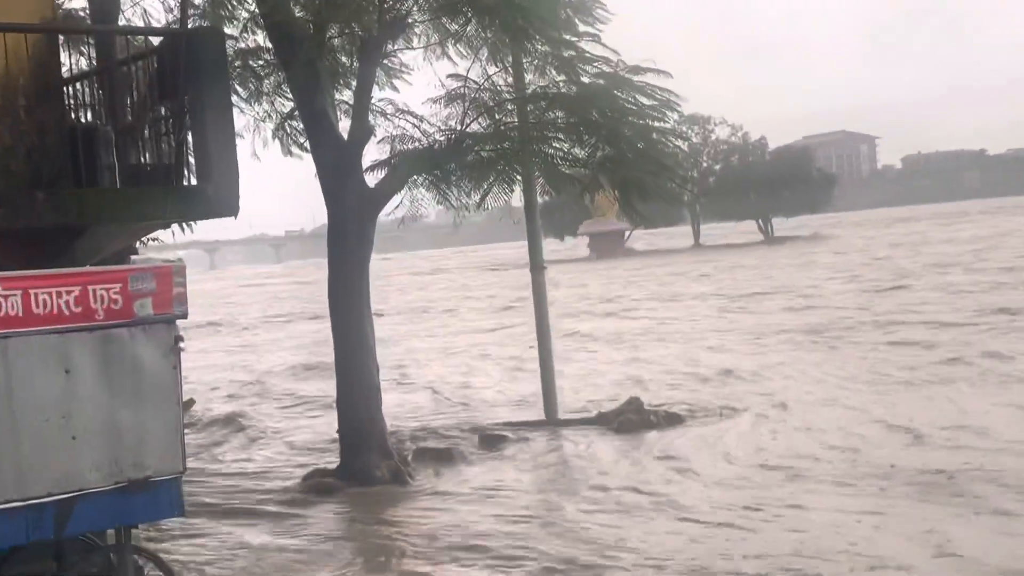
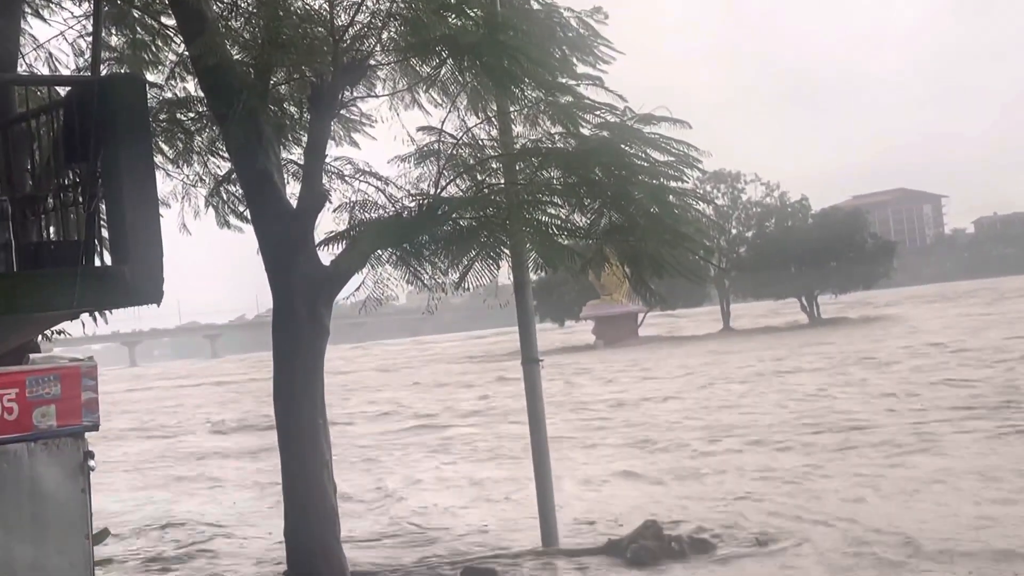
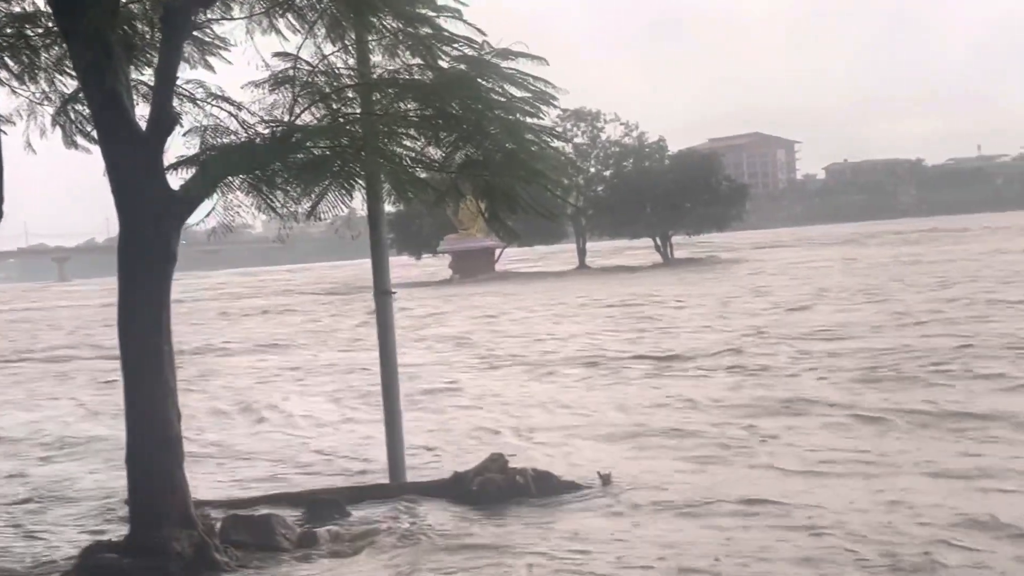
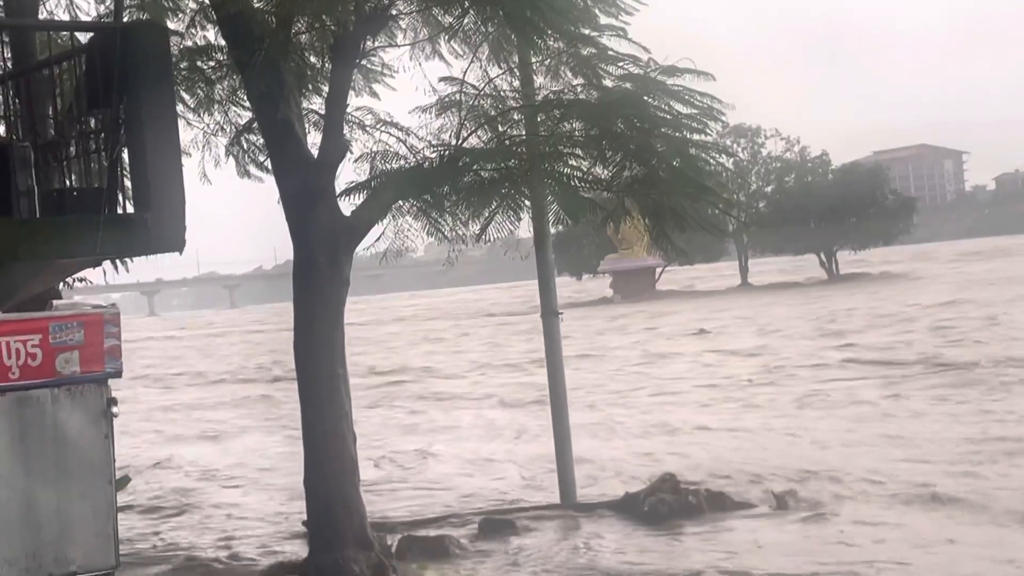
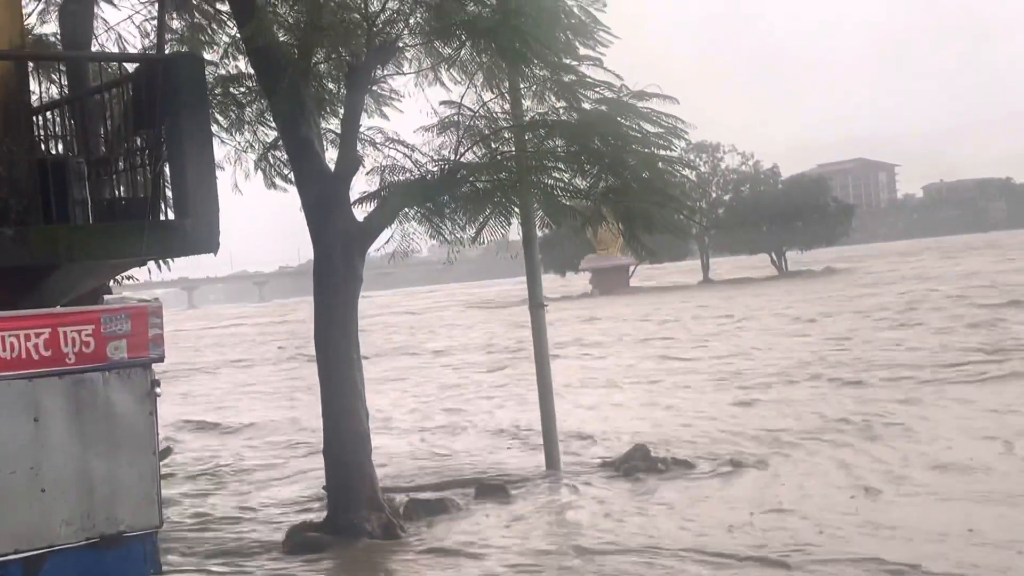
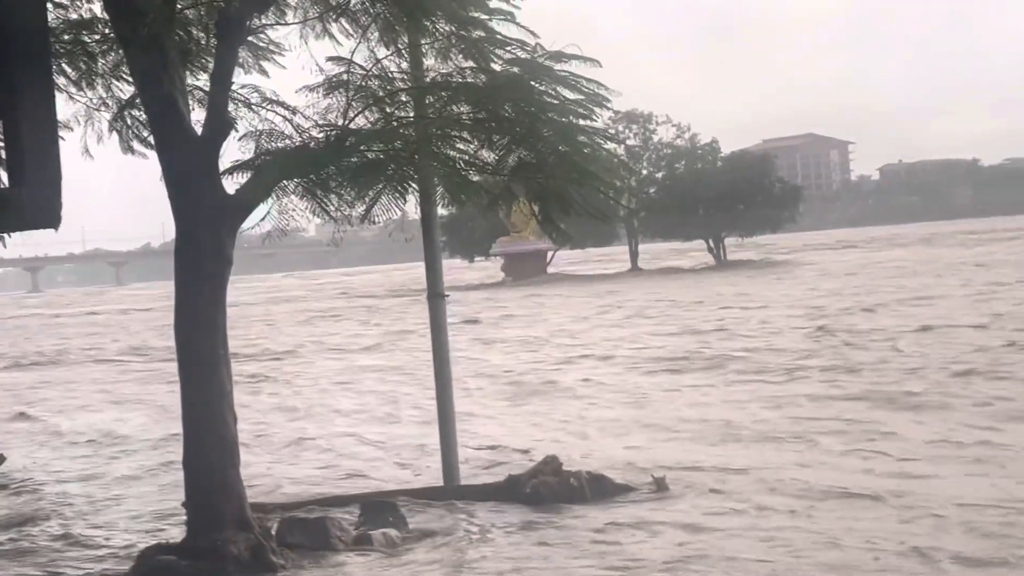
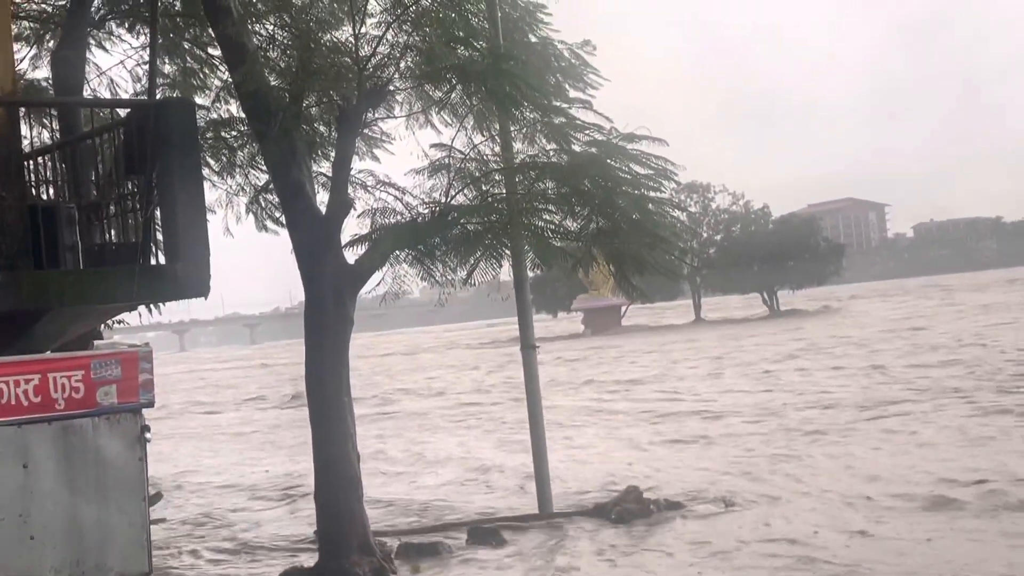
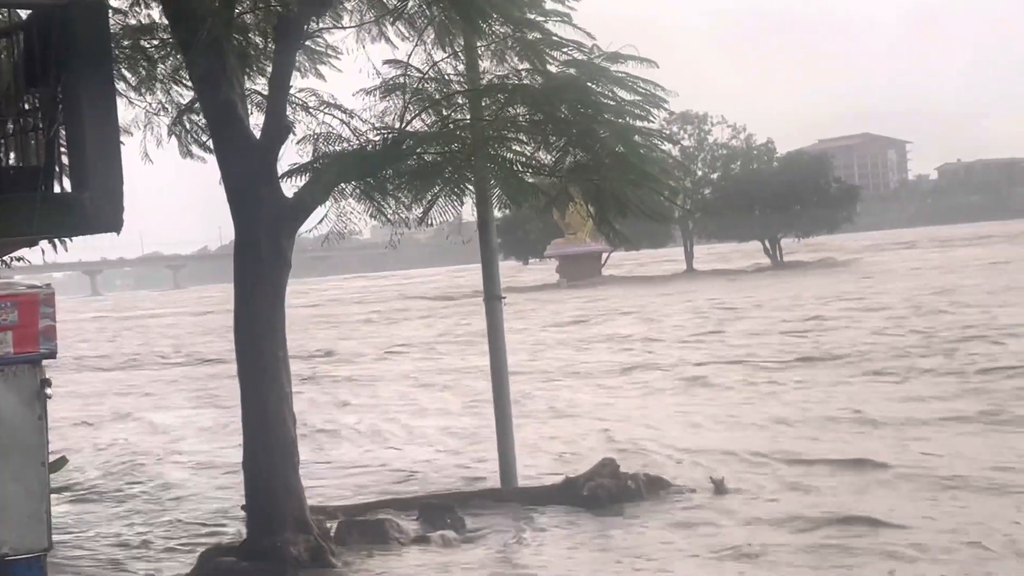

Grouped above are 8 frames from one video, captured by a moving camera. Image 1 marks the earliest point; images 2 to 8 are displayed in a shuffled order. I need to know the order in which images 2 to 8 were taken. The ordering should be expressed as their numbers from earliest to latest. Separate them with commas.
5, 7, 2, 4, 8, 6, 3
